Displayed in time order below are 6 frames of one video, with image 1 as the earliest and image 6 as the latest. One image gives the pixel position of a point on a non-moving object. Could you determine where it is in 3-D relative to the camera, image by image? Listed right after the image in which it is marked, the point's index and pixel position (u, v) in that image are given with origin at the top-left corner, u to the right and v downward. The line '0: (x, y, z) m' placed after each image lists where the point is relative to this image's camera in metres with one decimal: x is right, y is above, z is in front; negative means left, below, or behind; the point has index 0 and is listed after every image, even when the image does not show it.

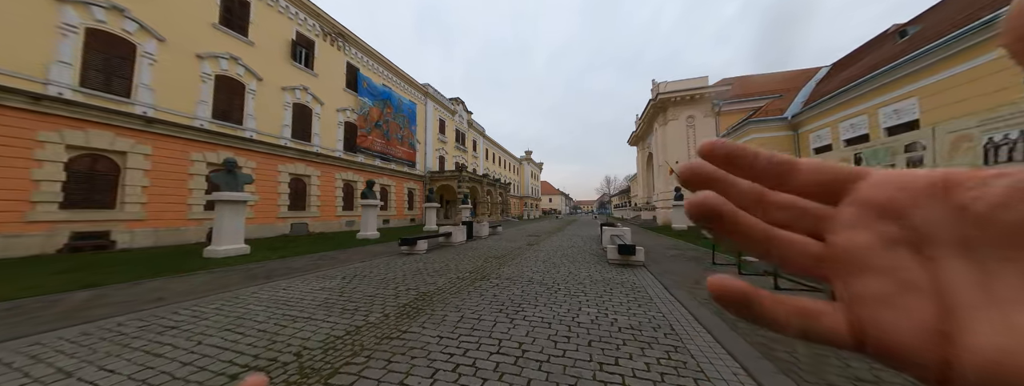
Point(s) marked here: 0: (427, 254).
0: (-2.6, -1.9, +7.5) m
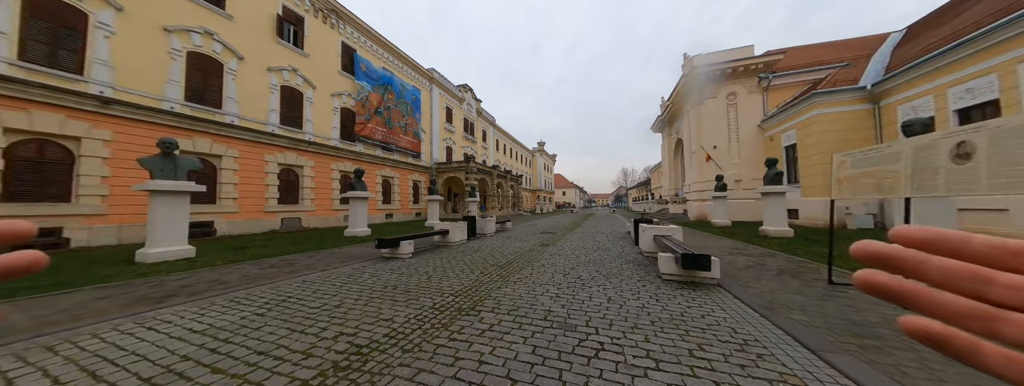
0: (-2.4, -1.6, +5.9) m
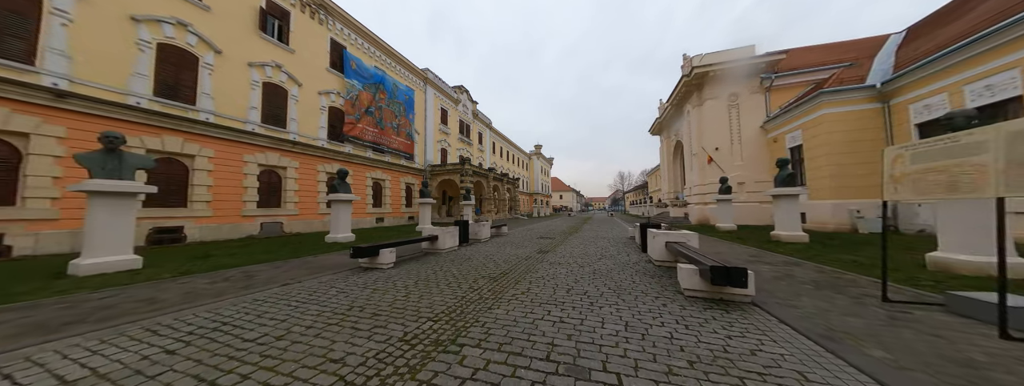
0: (-2.5, -1.6, +5.2) m
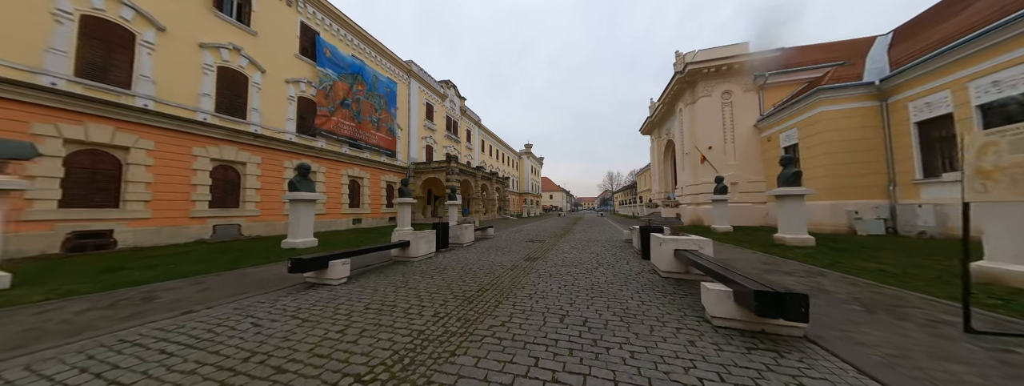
0: (-2.8, -1.6, +4.2) m
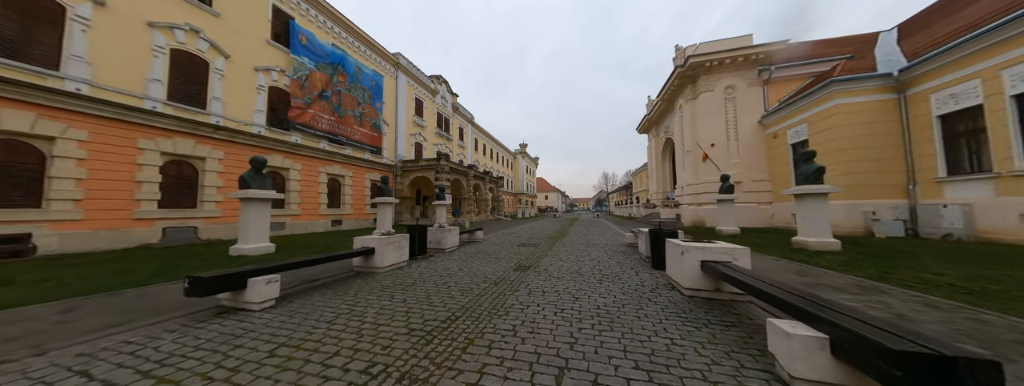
0: (-3.0, -1.5, +3.2) m
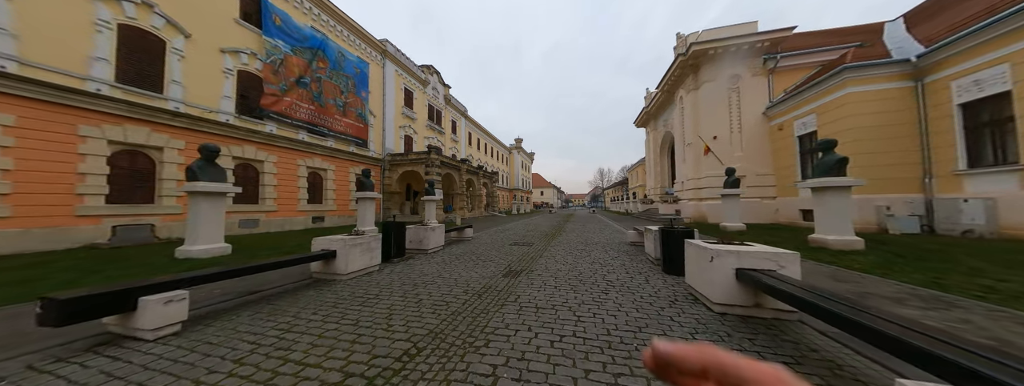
0: (-3.2, -1.4, +2.4) m
